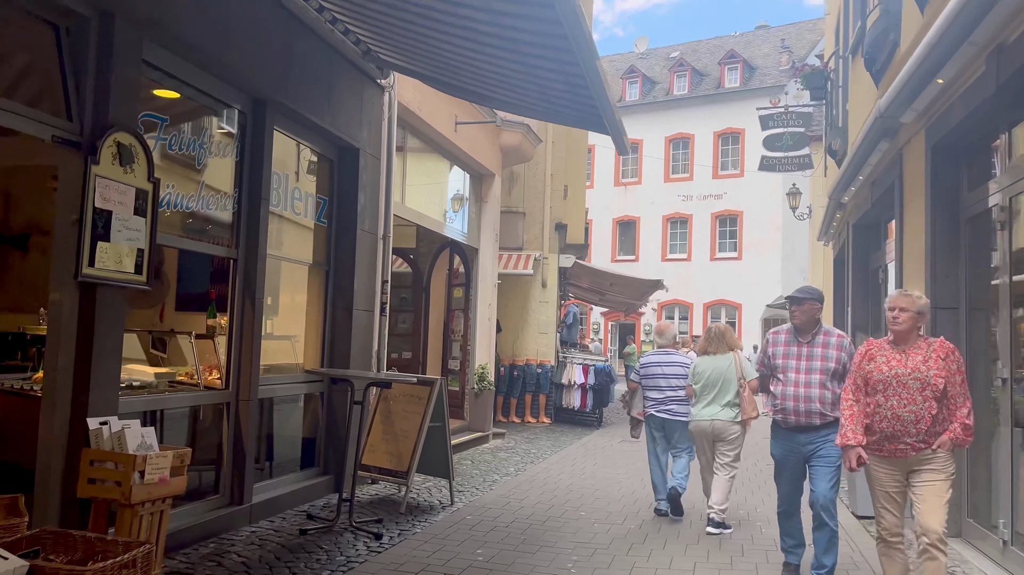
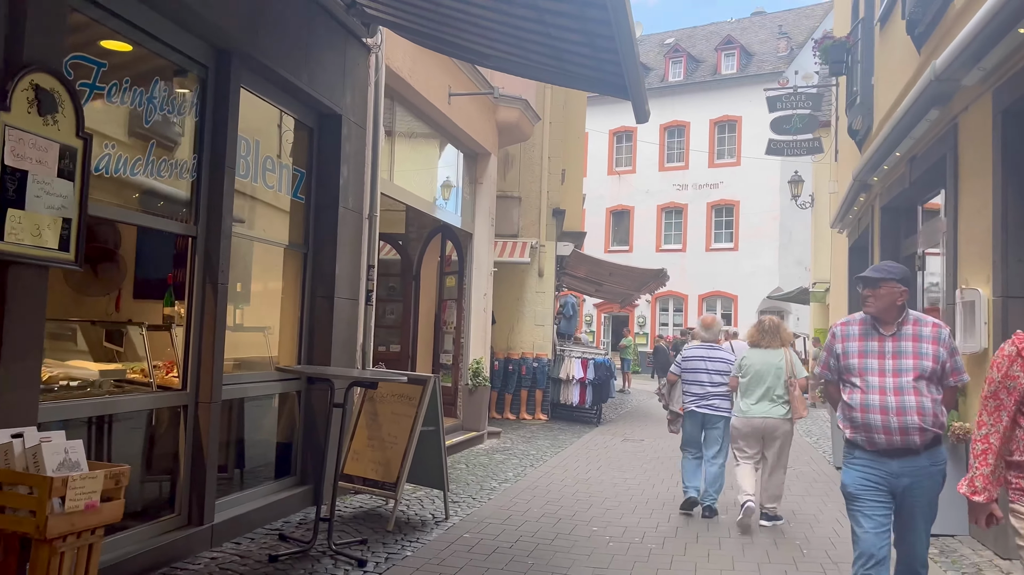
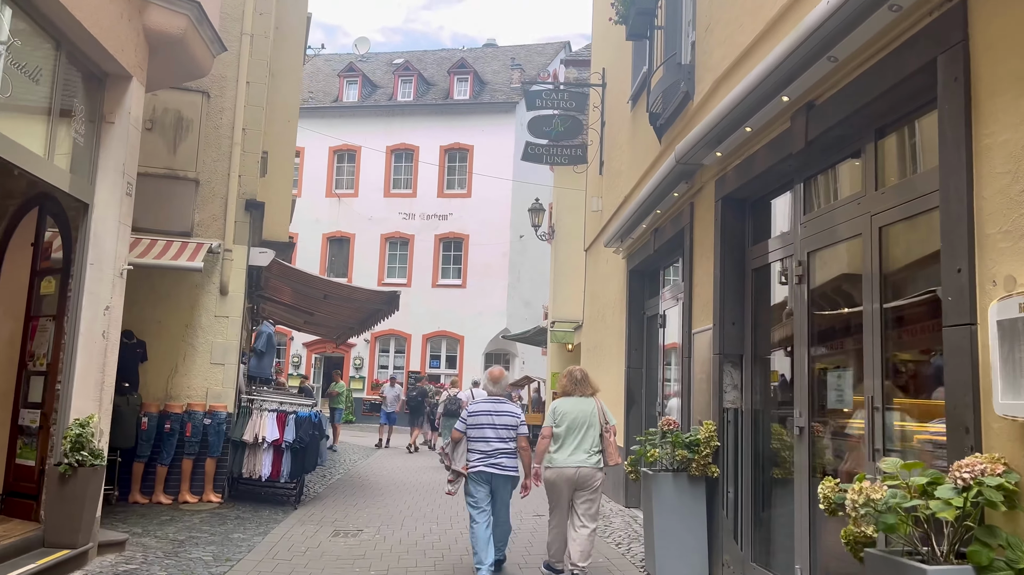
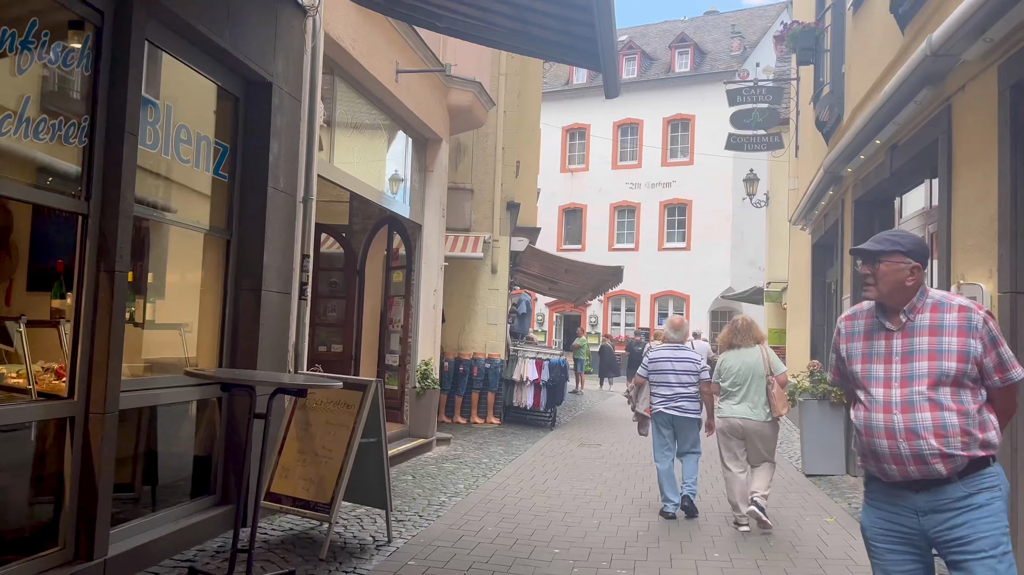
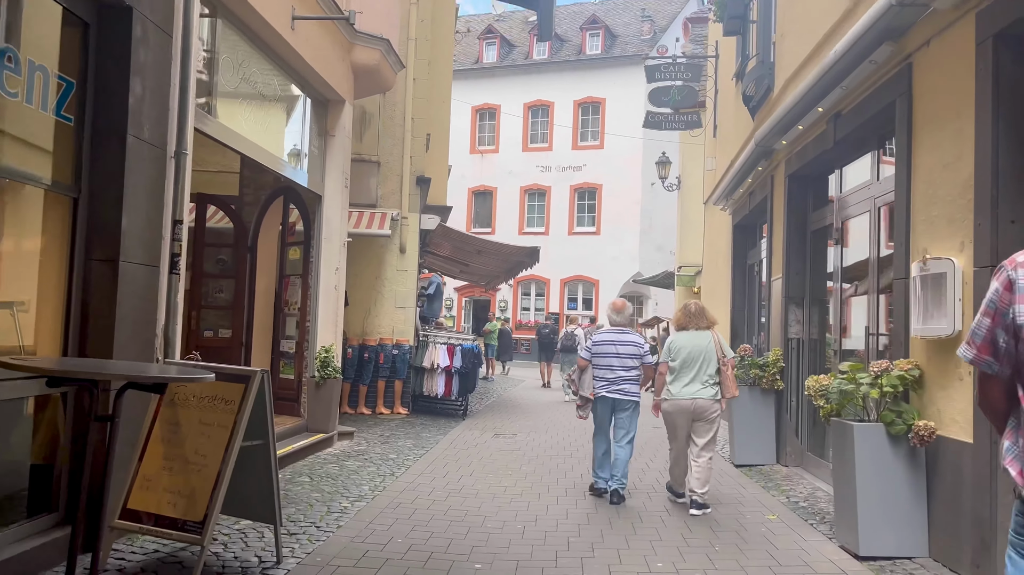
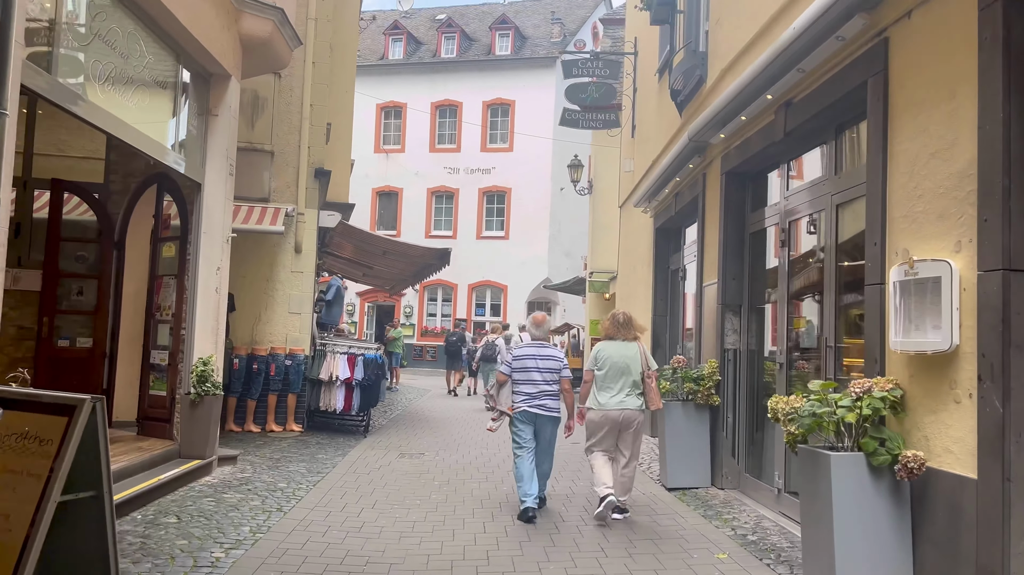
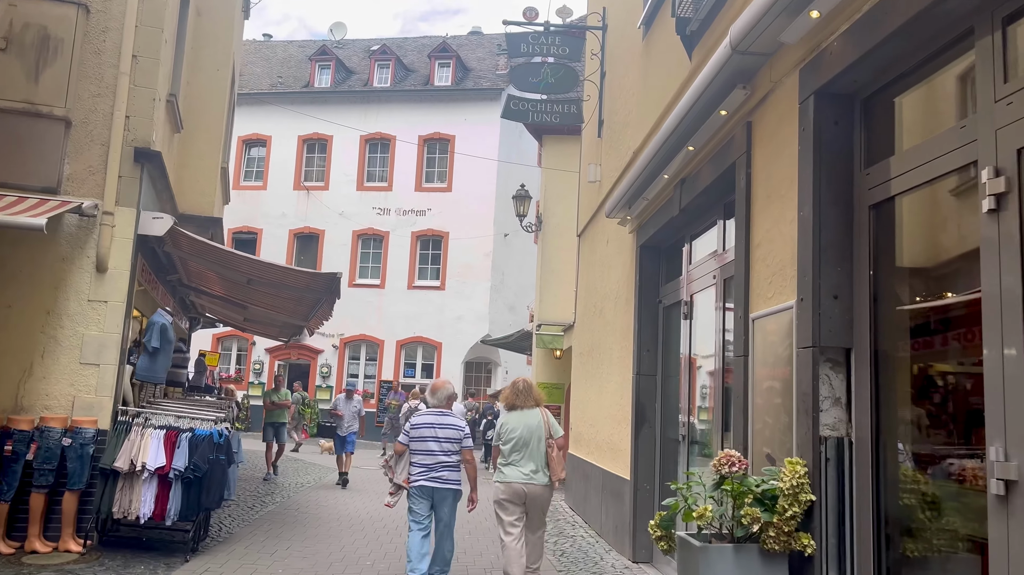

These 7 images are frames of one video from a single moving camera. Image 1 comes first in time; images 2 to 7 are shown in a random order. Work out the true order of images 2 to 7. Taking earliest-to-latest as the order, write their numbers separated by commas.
2, 4, 5, 6, 3, 7
